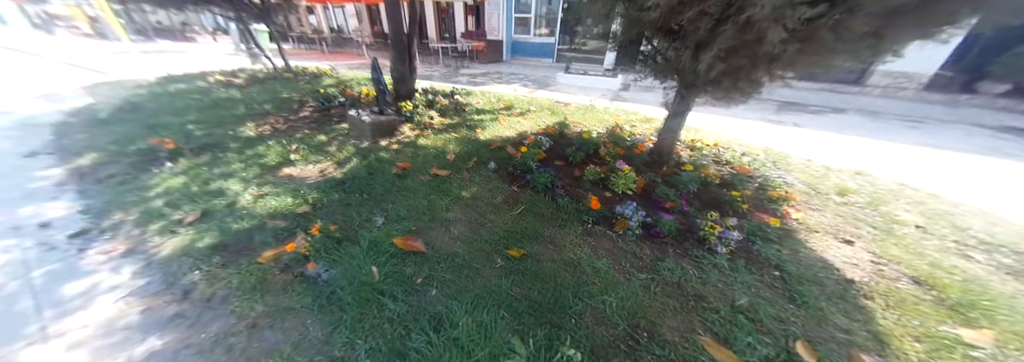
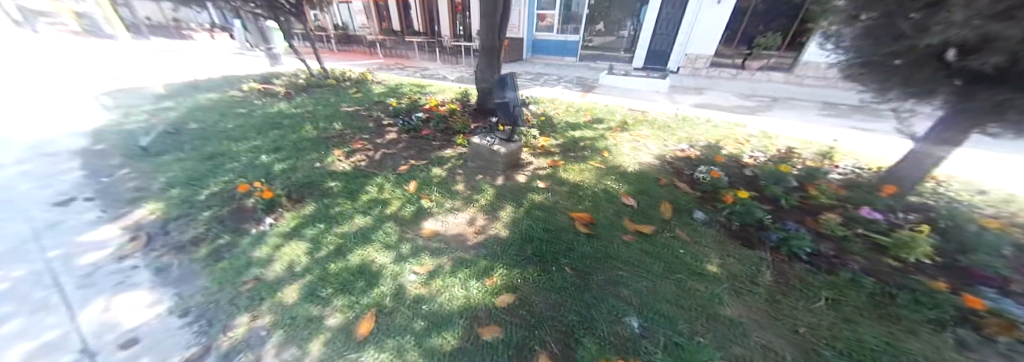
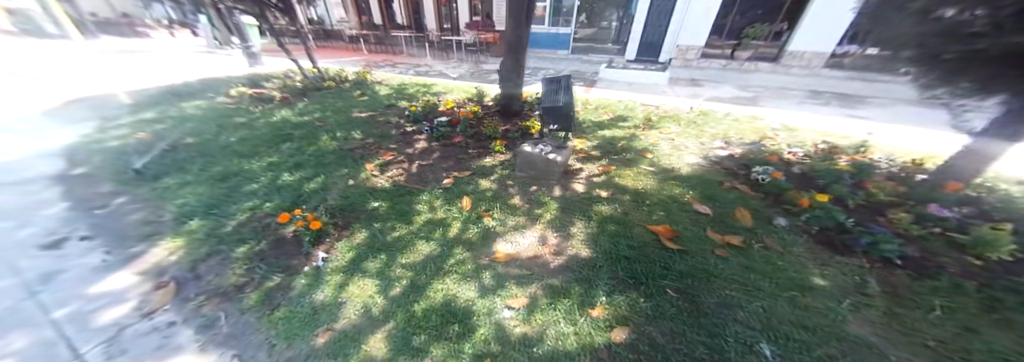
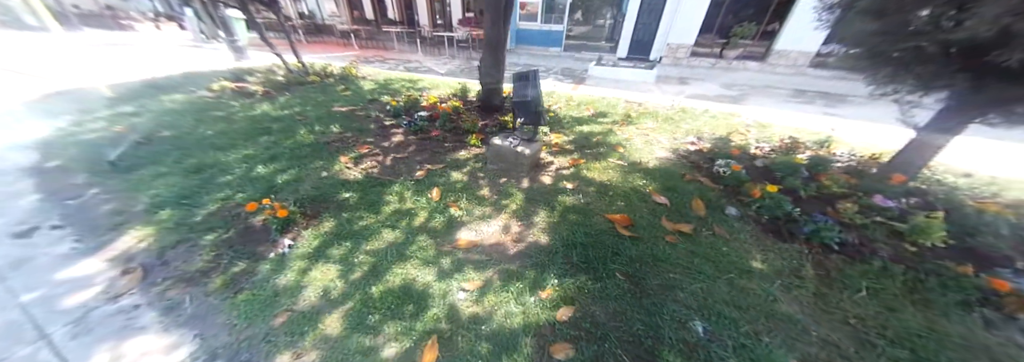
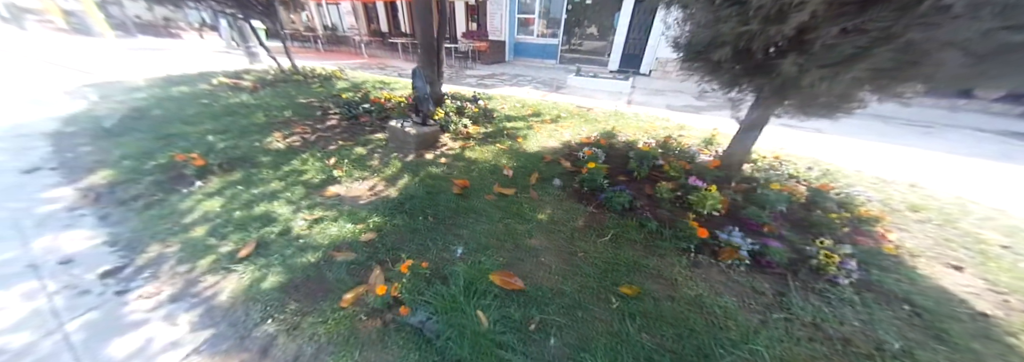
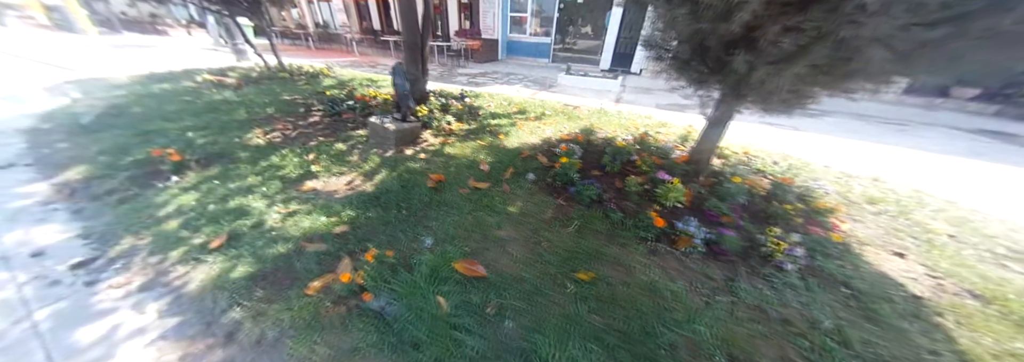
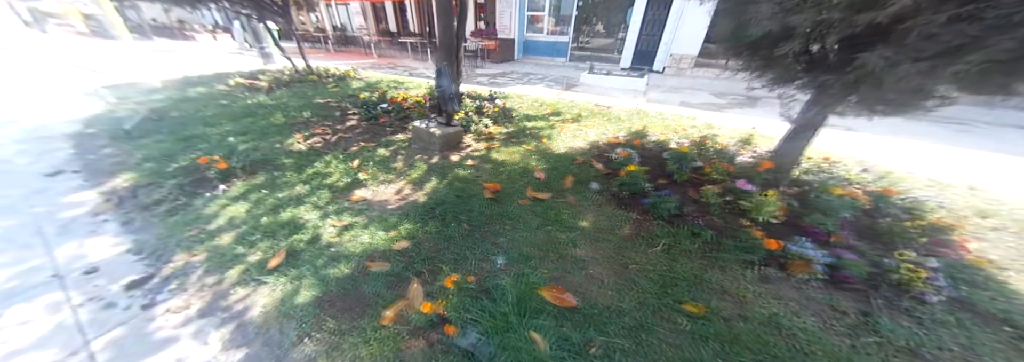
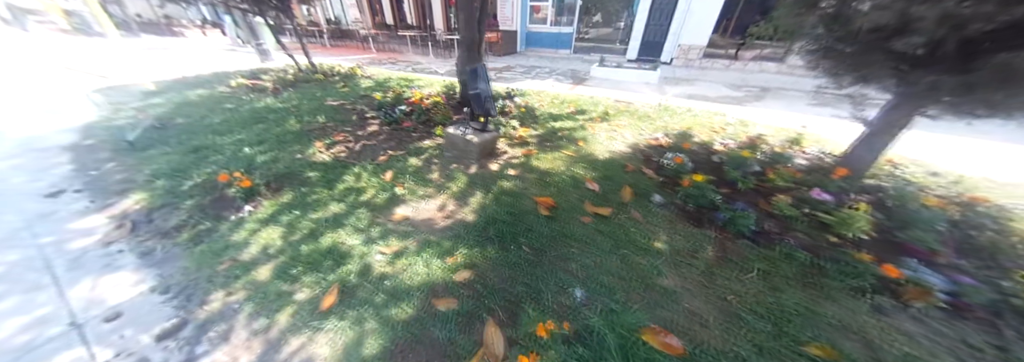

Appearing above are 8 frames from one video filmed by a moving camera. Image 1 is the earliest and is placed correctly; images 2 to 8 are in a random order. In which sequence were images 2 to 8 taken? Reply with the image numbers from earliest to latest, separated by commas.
6, 5, 7, 8, 2, 4, 3
